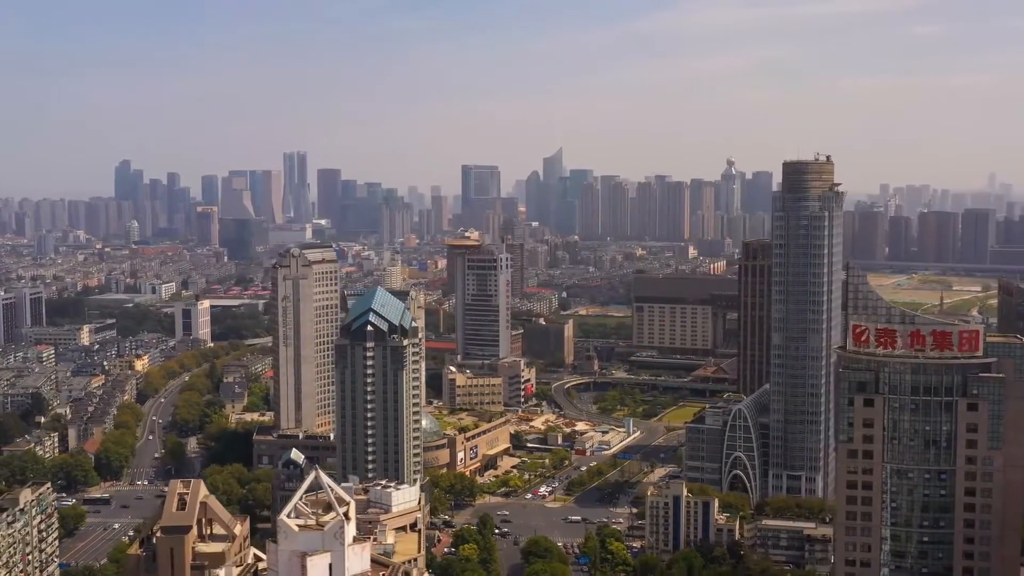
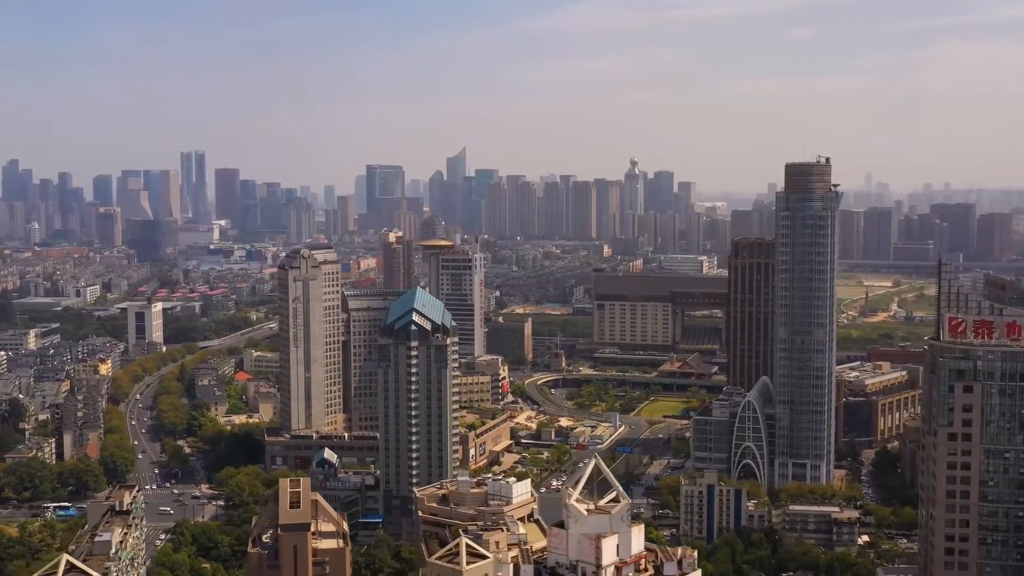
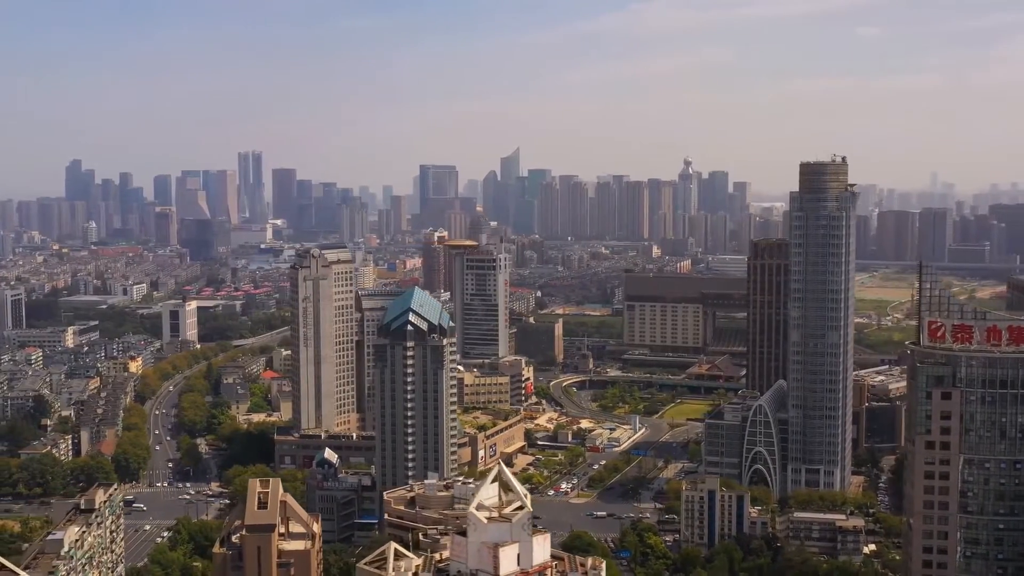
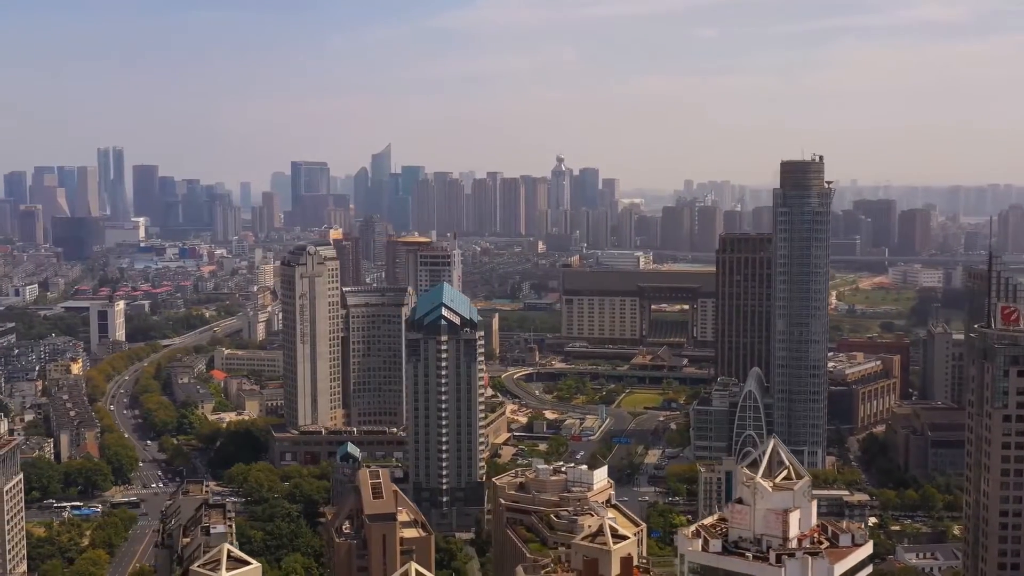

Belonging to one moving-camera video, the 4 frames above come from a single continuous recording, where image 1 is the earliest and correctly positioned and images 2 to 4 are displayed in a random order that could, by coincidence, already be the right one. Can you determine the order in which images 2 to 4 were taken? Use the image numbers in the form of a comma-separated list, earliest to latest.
3, 2, 4
